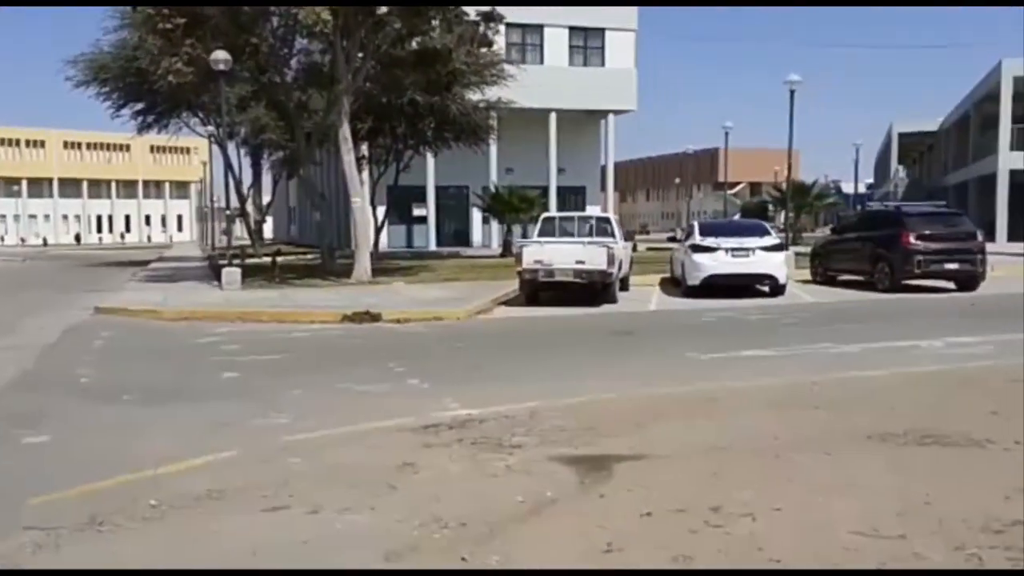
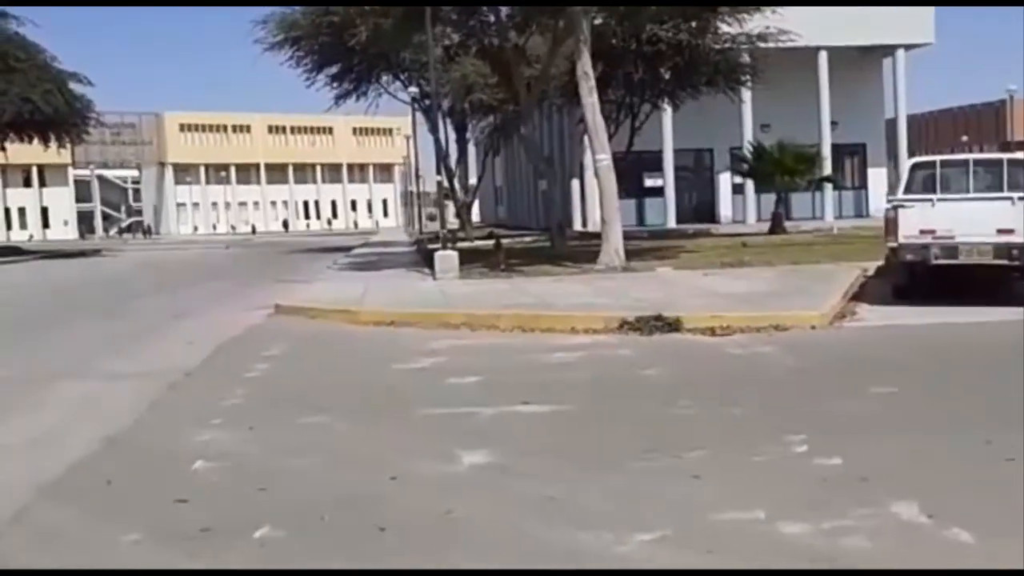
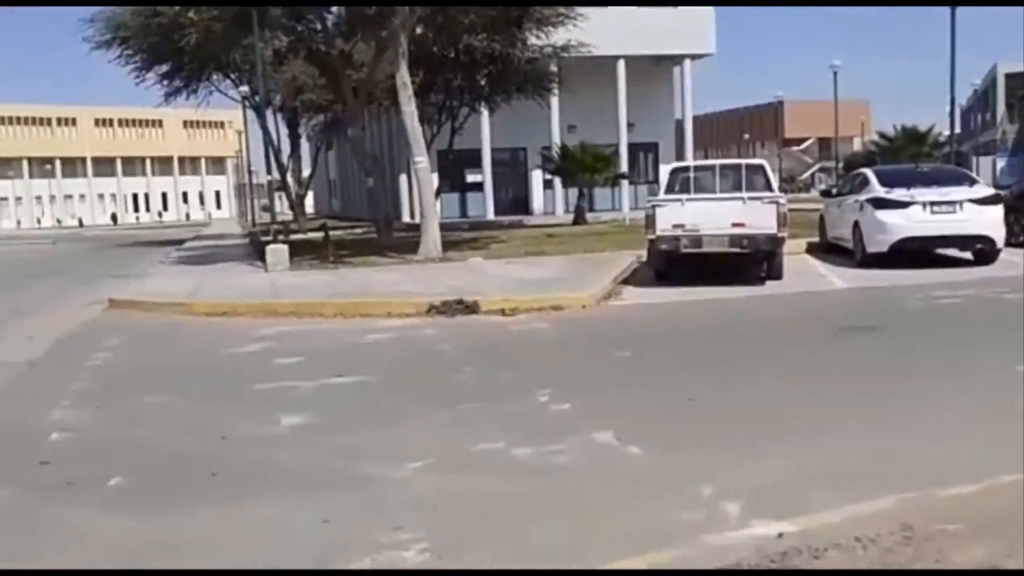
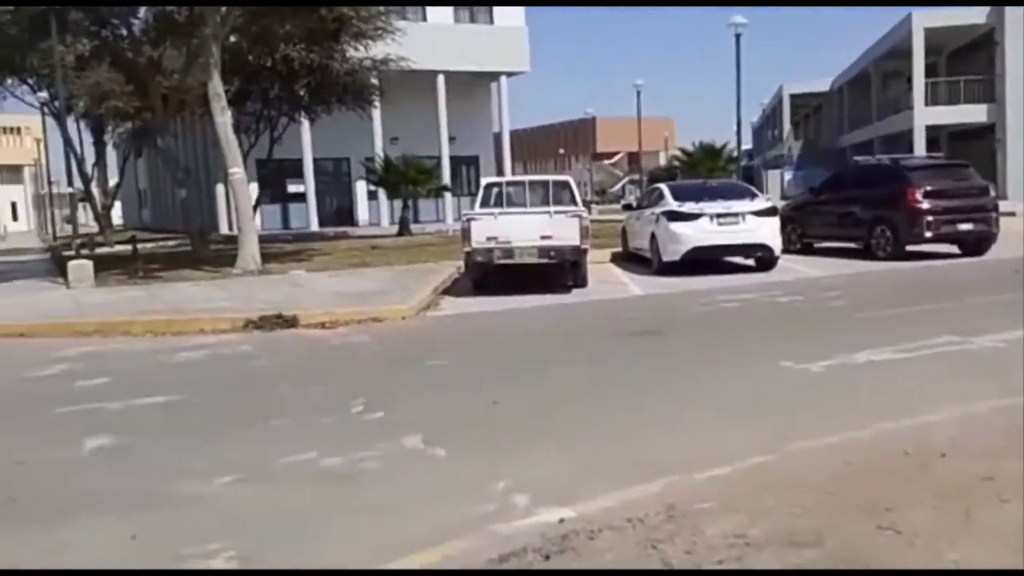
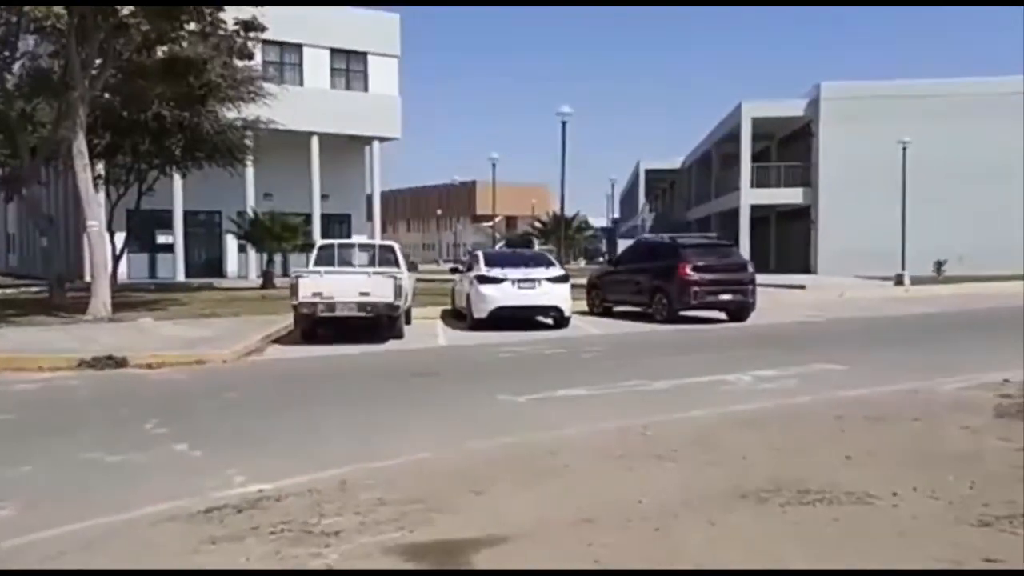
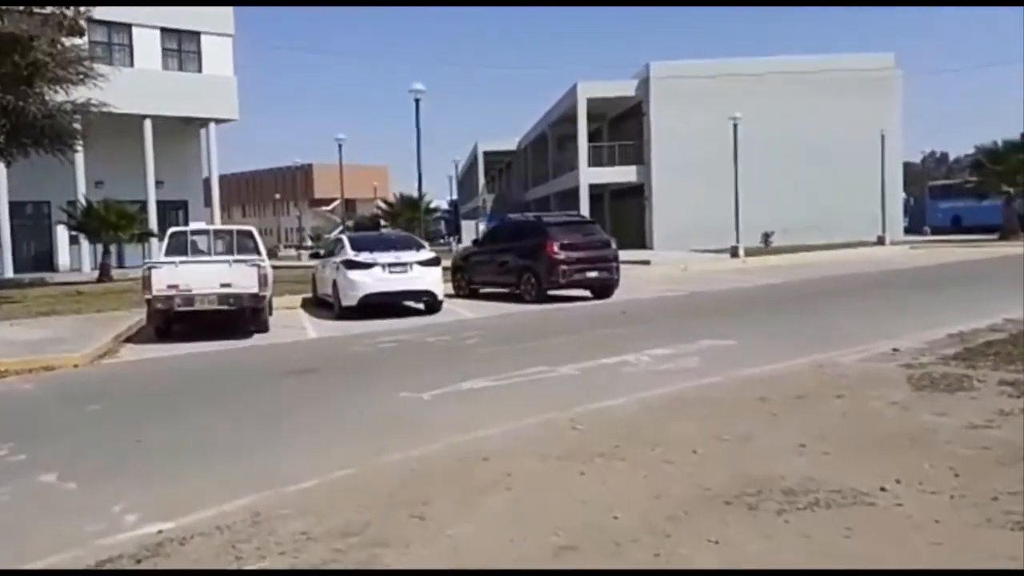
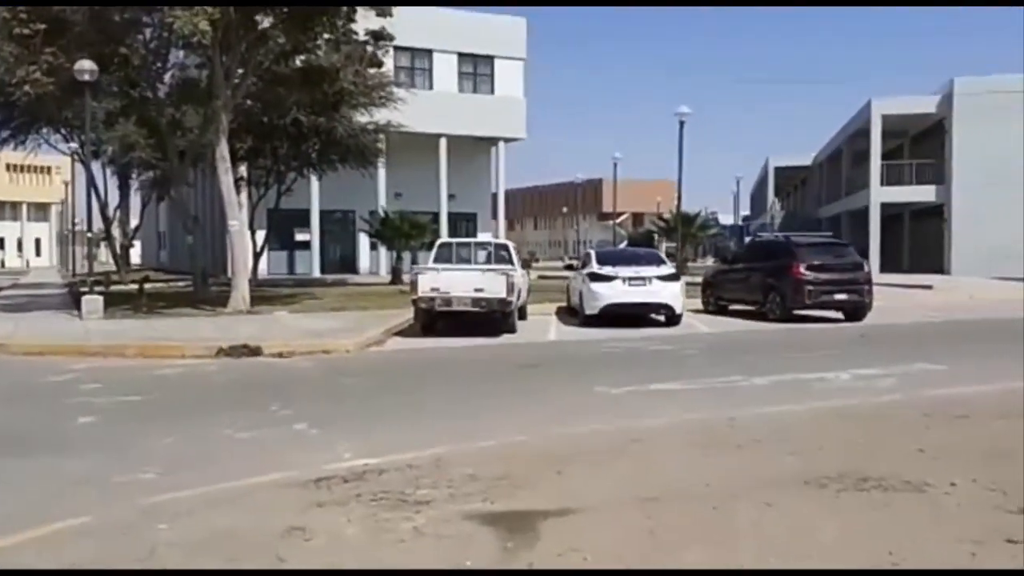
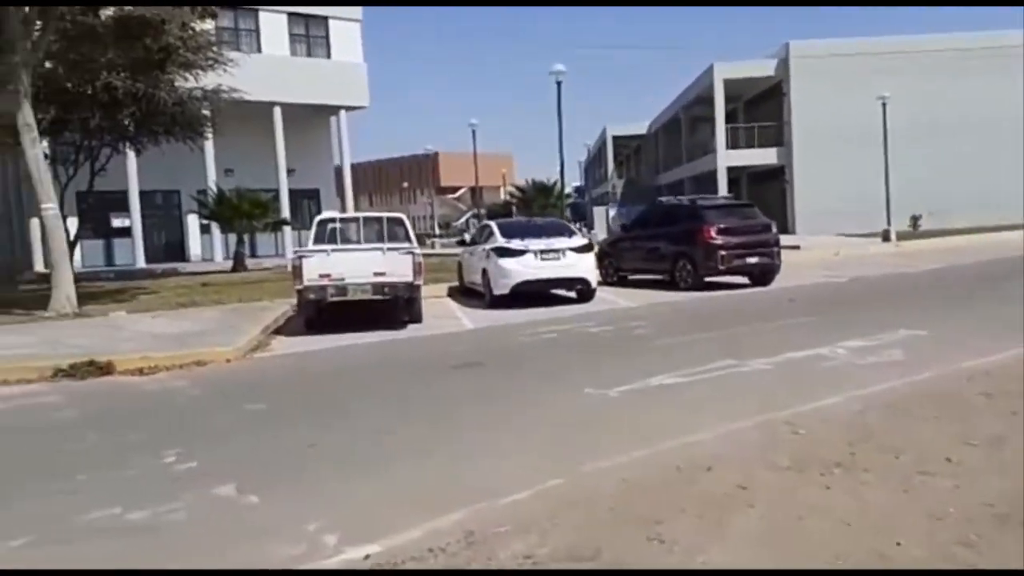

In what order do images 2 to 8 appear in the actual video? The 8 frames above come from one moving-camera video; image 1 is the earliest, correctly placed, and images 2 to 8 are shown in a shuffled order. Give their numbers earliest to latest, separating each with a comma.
7, 5, 6, 8, 4, 3, 2
